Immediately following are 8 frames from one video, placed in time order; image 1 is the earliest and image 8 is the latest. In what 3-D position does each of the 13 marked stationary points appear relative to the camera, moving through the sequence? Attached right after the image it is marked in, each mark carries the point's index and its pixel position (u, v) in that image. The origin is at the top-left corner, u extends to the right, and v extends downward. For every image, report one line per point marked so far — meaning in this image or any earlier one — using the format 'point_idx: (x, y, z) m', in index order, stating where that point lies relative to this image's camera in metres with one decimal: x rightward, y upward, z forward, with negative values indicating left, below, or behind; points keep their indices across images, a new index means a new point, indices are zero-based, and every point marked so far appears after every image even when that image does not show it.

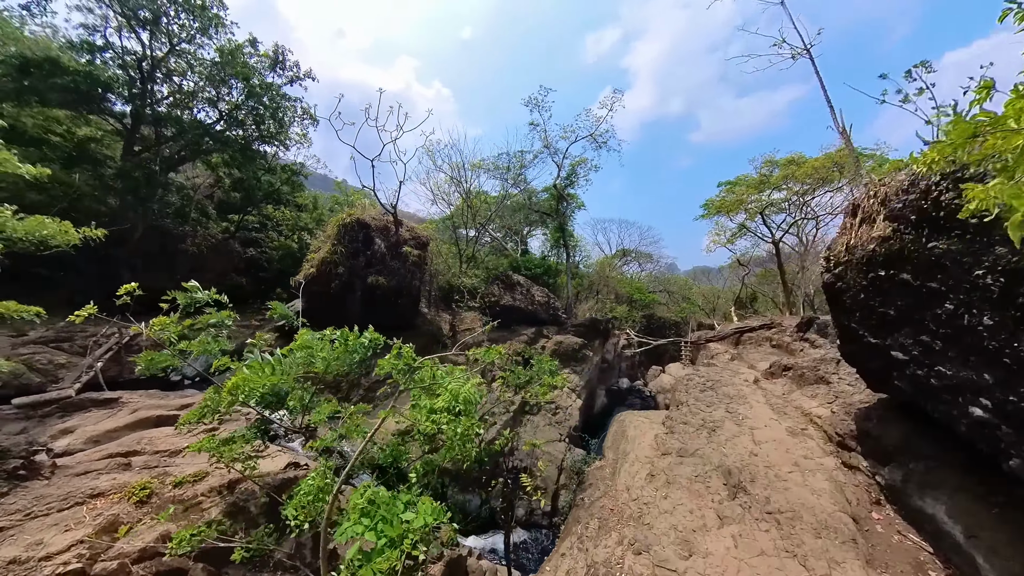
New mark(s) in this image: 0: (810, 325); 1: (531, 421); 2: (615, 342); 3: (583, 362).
0: (+8.9, -1.2, +10.2) m
1: (+0.4, -4.1, +10.7) m
2: (+5.3, -2.8, +18.0) m
3: (+2.6, -2.9, +13.1) m
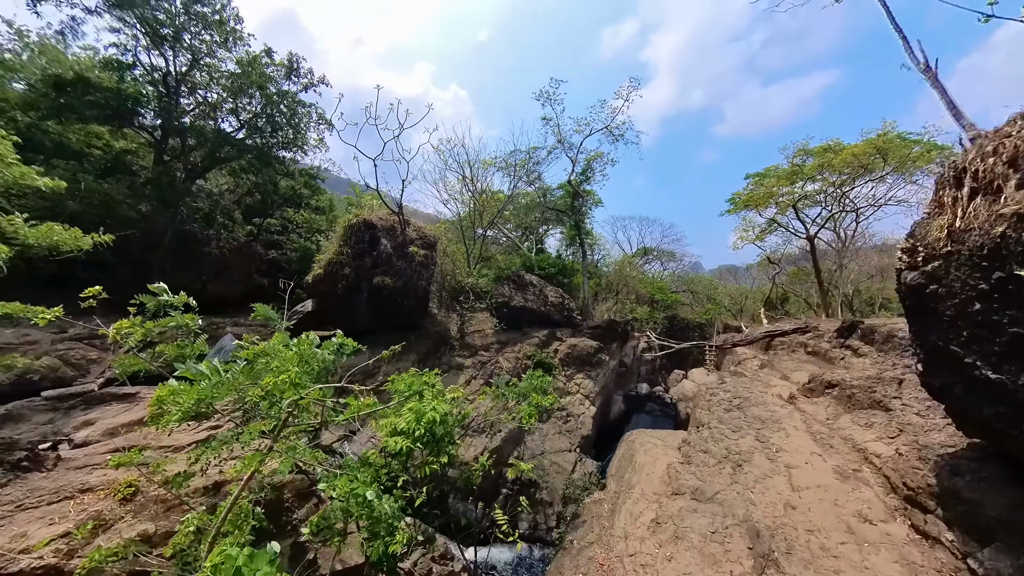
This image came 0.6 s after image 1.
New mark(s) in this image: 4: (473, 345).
0: (+9.1, -1.2, +9.2) m
1: (+0.7, -4.1, +10.2) m
2: (+6.0, -2.8, +17.1) m
3: (+3.0, -2.9, +12.4) m
4: (-1.6, -2.0, +11.9) m
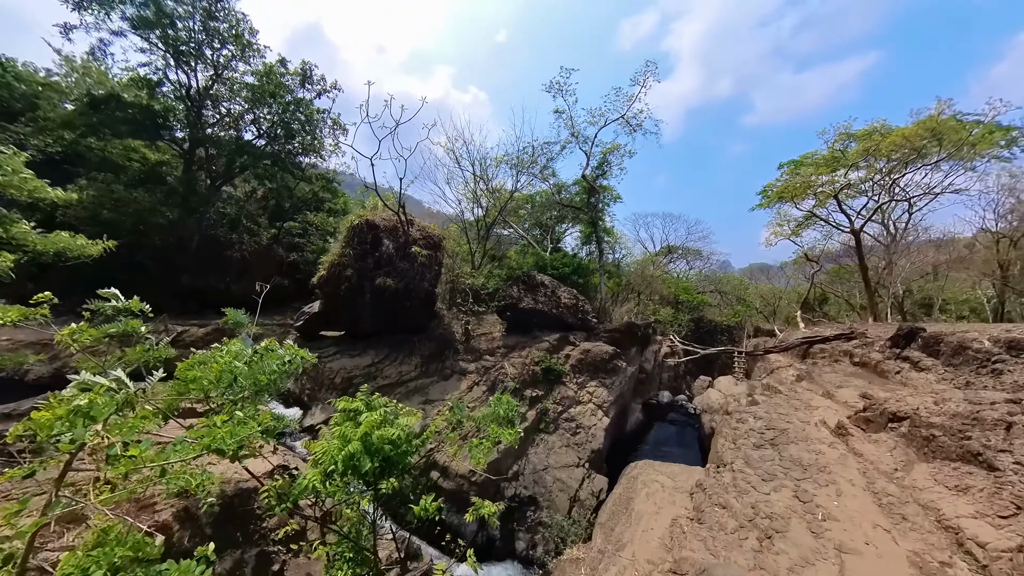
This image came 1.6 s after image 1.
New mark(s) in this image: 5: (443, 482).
0: (+9.2, -1.2, +7.9) m
1: (+0.8, -4.2, +9.4) m
2: (+6.6, -2.8, +16.0) m
3: (+3.3, -2.9, +11.6) m
4: (-1.3, -2.0, +11.3) m
5: (-1.9, -4.5, +8.5) m
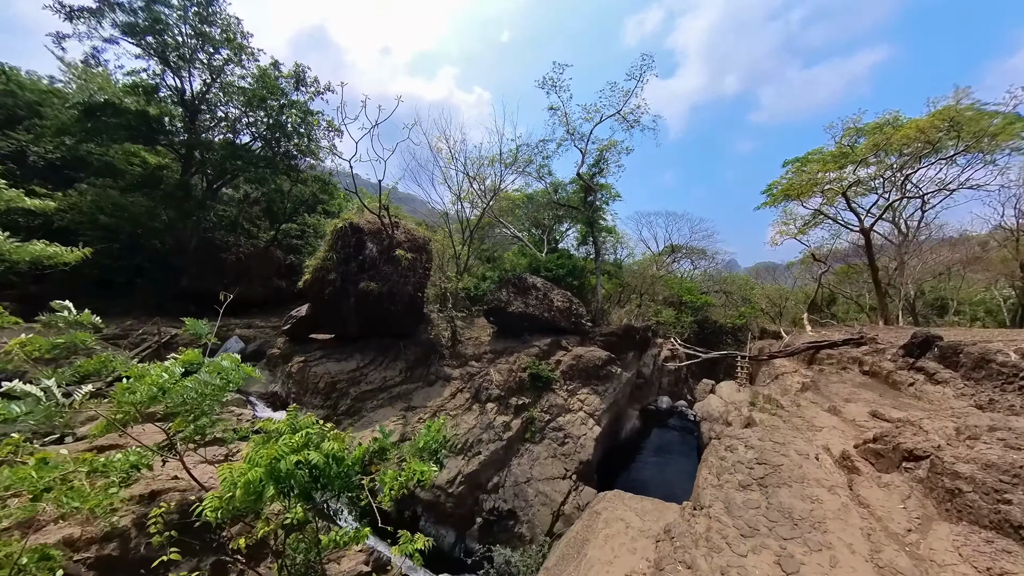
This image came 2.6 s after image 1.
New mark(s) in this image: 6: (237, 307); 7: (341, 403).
0: (+8.8, -1.3, +7.3) m
1: (+0.5, -4.2, +9.0) m
2: (+6.4, -2.9, +15.5) m
3: (+3.0, -3.0, +11.1) m
4: (-1.6, -2.1, +10.9) m
5: (-2.3, -4.6, +8.1) m
6: (-15.4, -1.1, +19.2) m
7: (-5.0, -3.3, +10.2) m
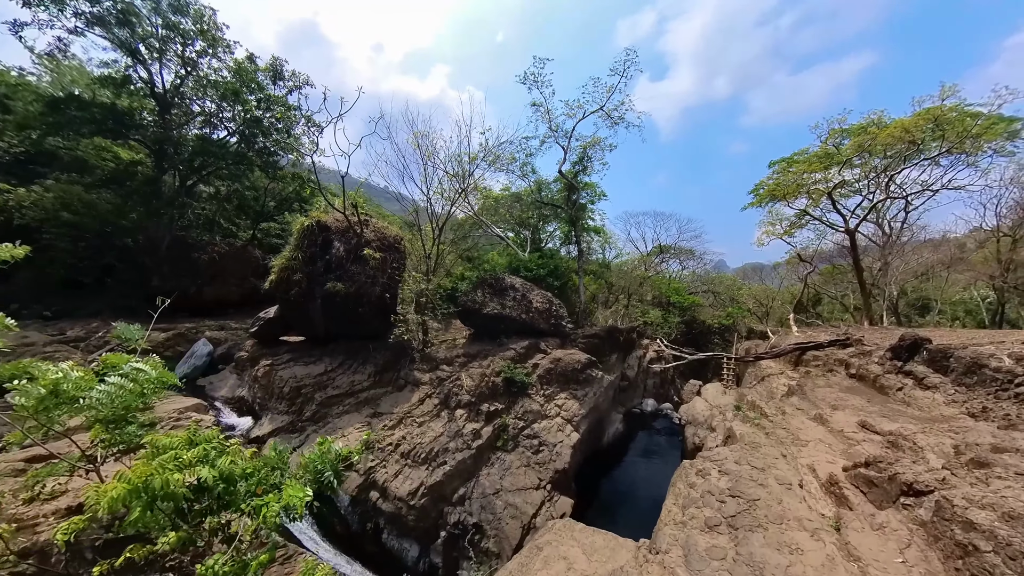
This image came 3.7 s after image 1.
0: (+8.2, -1.3, +7.0) m
1: (-0.2, -4.2, +8.5) m
2: (+5.6, -2.9, +15.1) m
3: (+2.3, -3.0, +10.6) m
4: (-2.3, -2.1, +10.3) m
5: (-2.9, -4.6, +7.6) m
6: (-16.2, -1.1, +18.4) m
7: (-5.7, -3.3, +9.6) m
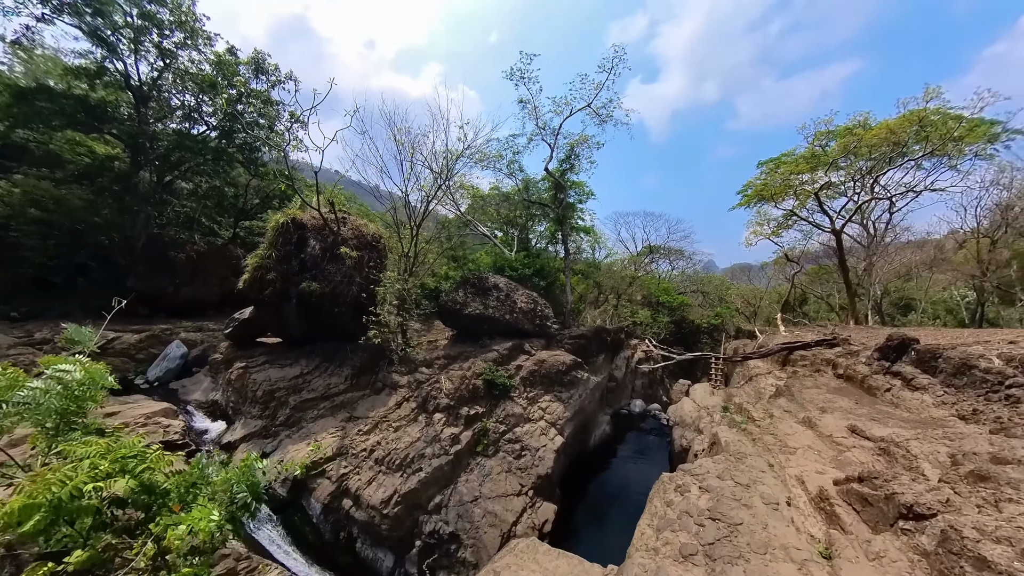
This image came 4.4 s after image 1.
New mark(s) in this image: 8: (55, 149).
0: (+7.8, -1.3, +6.9) m
1: (-0.6, -4.2, +8.2) m
2: (+5.0, -2.9, +14.9) m
3: (+1.8, -3.0, +10.4) m
4: (-2.8, -2.1, +10.0) m
5: (-3.3, -4.6, +7.2) m
6: (-16.9, -1.1, +17.7) m
7: (-6.1, -3.3, +9.2) m
8: (-18.6, +5.7, +14.1) m
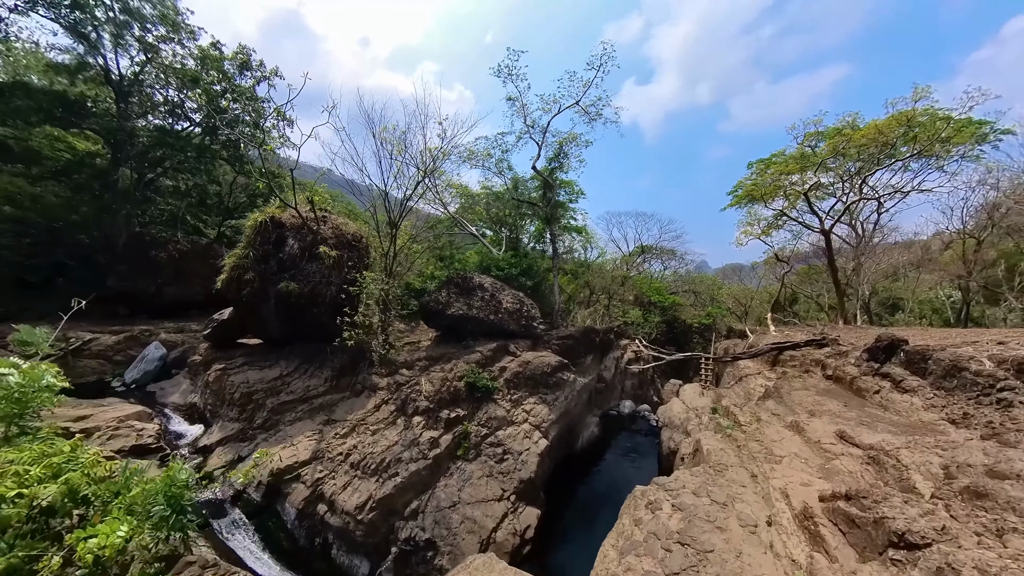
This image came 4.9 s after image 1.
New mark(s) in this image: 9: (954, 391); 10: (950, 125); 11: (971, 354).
0: (+7.5, -1.3, +6.8) m
1: (-1.0, -4.2, +7.9) m
2: (+4.5, -2.9, +14.8) m
3: (+1.4, -3.0, +10.2) m
4: (-3.2, -2.1, +9.7) m
5: (-3.7, -4.6, +6.9) m
6: (-17.4, -1.1, +17.2) m
7: (-6.5, -3.3, +8.8) m
8: (-19.1, +5.7, +13.5) m
9: (+7.1, -1.6, +5.6) m
10: (+14.9, +5.6, +11.7) m
11: (+7.6, -1.1, +5.7) m
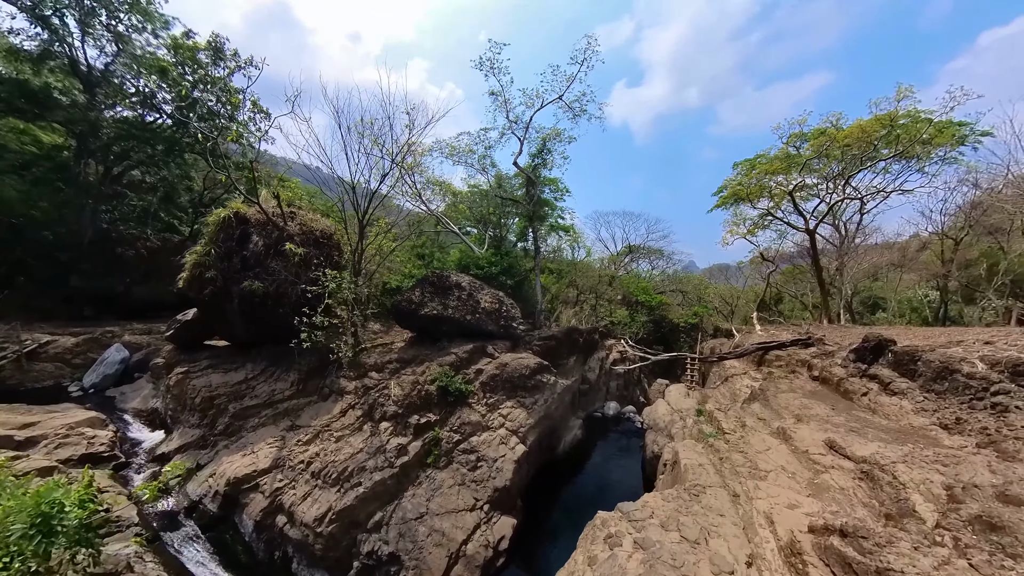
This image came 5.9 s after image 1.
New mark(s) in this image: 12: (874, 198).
0: (+7.0, -1.2, +6.6) m
1: (-1.5, -4.2, +7.5) m
2: (+3.8, -2.9, +14.5) m
3: (+0.8, -2.9, +9.8) m
4: (-3.8, -2.0, +9.2) m
5: (-4.2, -4.6, +6.4) m
6: (-18.2, -1.0, +16.3) m
7: (-7.1, -3.3, +8.2) m
8: (-19.8, +5.7, +12.6) m
9: (+6.6, -1.6, +5.4) m
10: (+14.2, +5.7, +11.7) m
11: (+7.1, -1.0, +5.5) m
12: (+15.1, +3.8, +14.3) m
